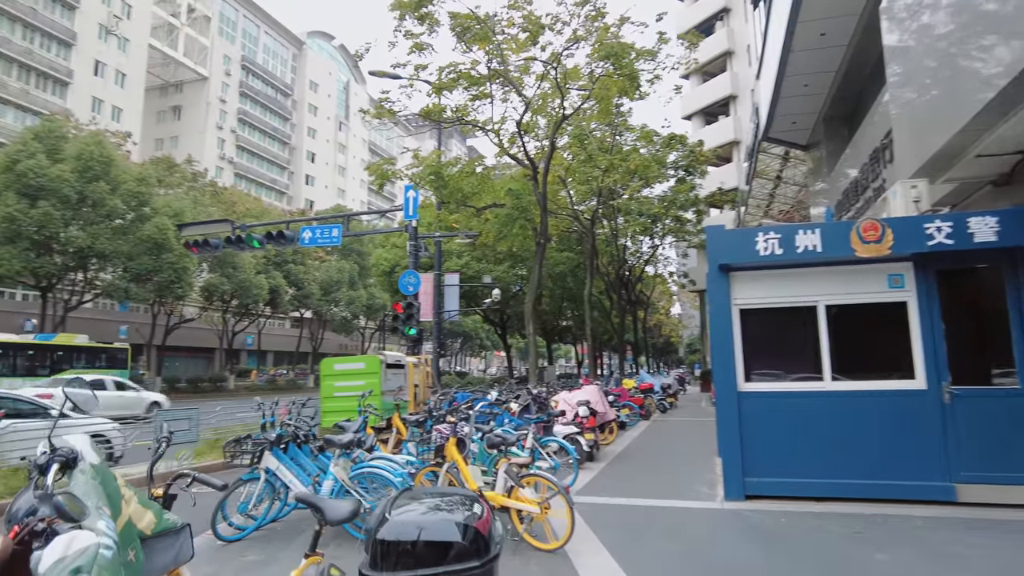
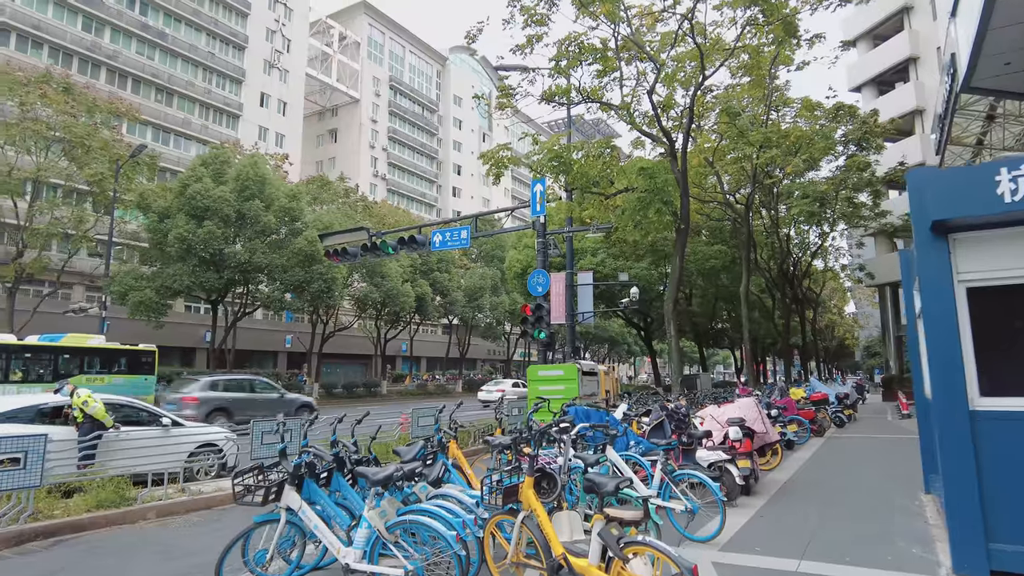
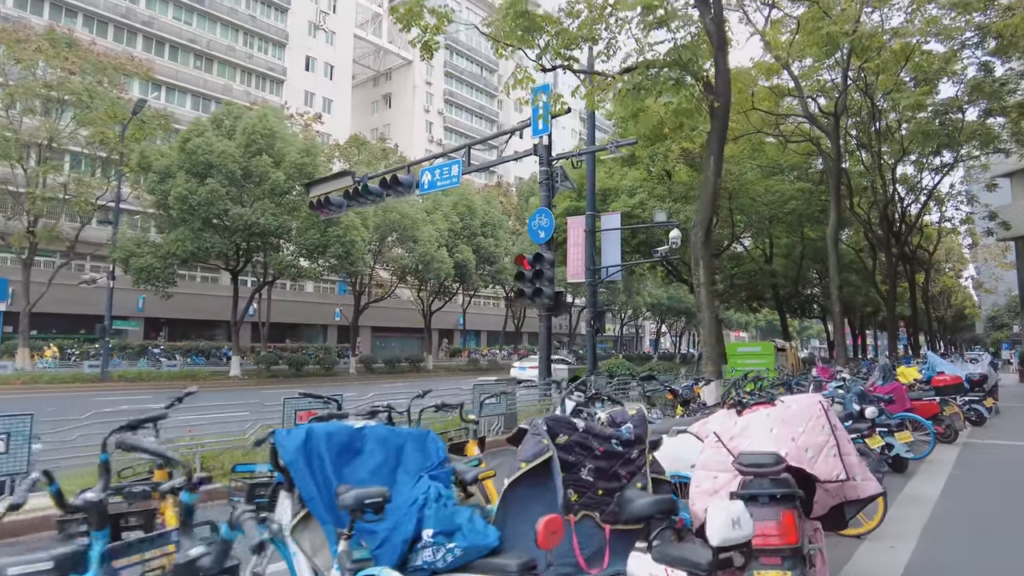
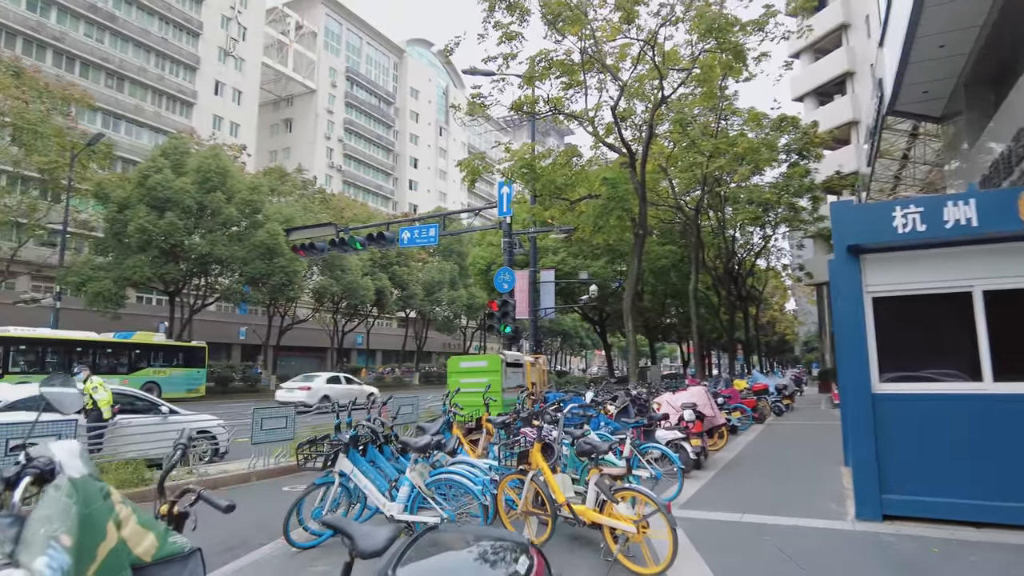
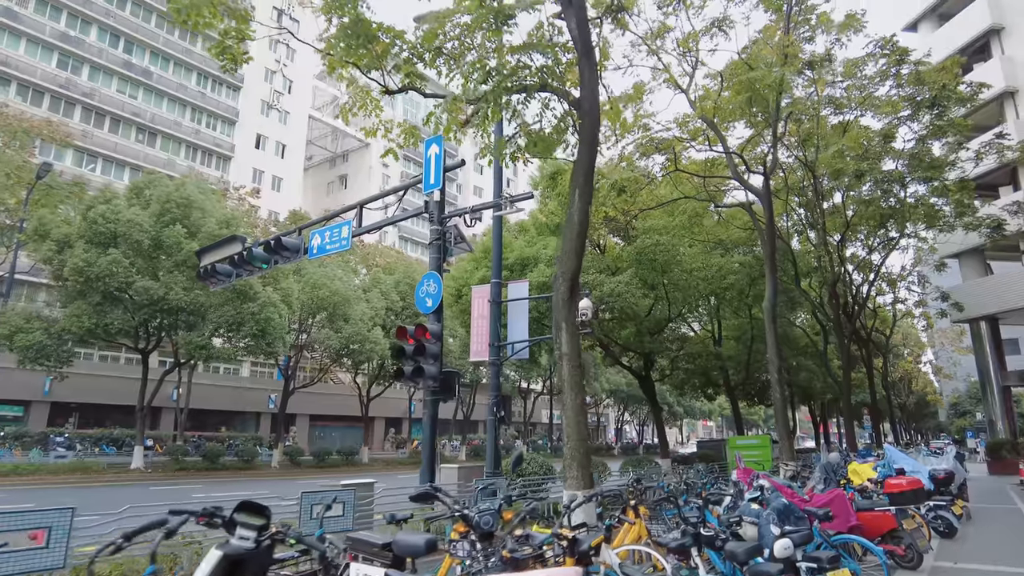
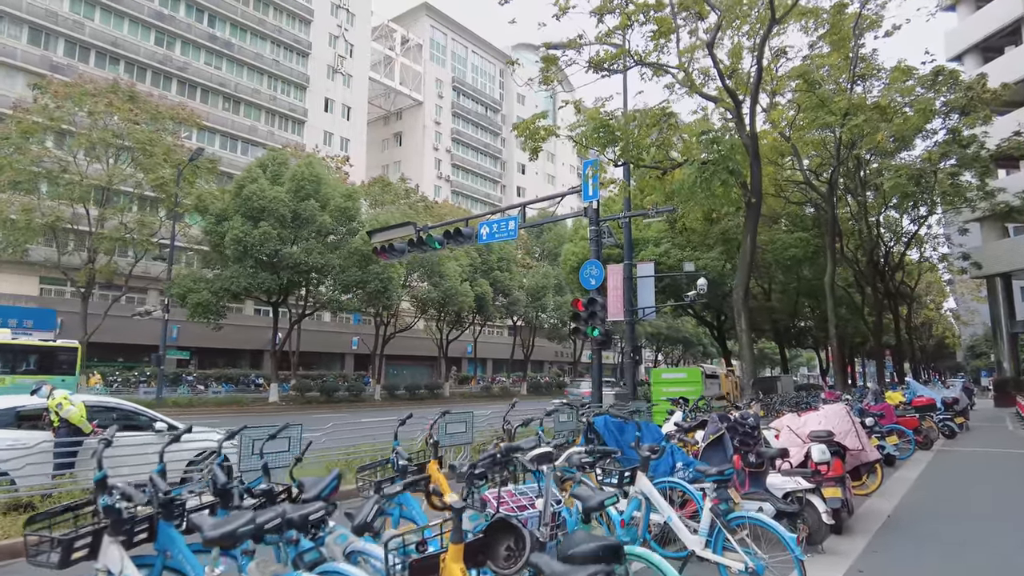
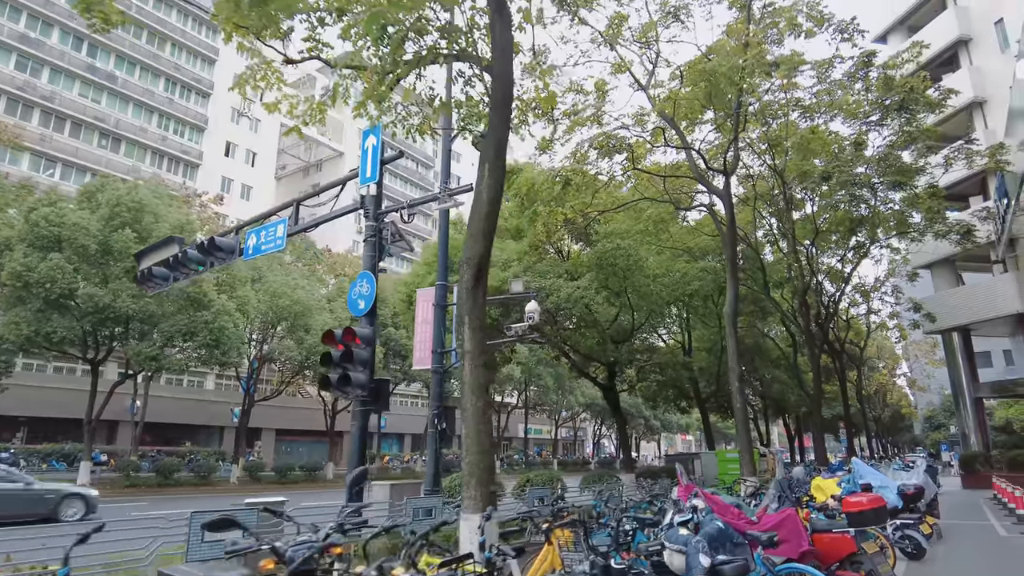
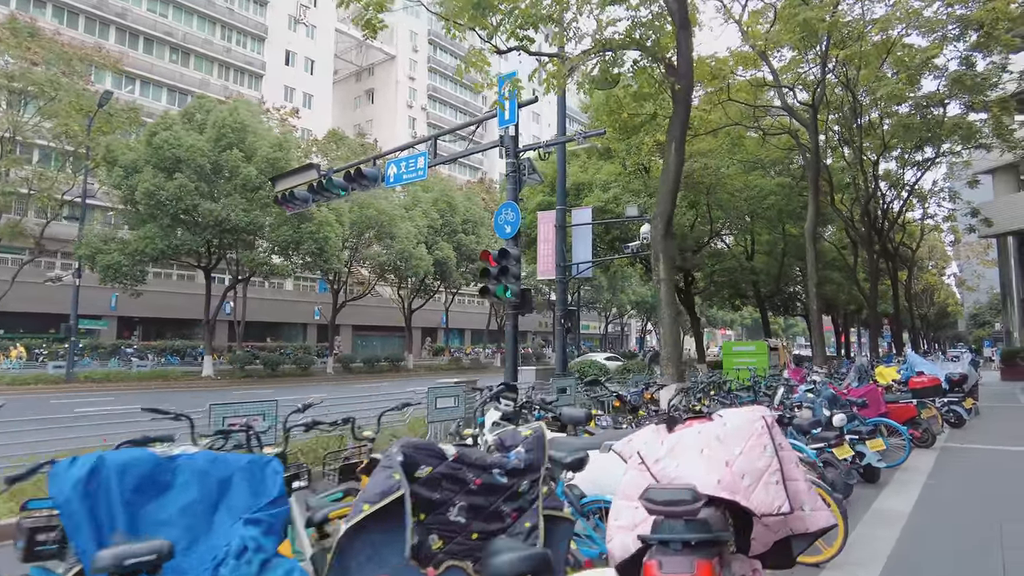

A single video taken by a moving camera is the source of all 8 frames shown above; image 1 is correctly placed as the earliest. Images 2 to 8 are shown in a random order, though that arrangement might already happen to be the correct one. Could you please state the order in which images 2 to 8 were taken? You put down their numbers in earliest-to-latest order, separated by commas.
4, 2, 6, 3, 8, 5, 7
